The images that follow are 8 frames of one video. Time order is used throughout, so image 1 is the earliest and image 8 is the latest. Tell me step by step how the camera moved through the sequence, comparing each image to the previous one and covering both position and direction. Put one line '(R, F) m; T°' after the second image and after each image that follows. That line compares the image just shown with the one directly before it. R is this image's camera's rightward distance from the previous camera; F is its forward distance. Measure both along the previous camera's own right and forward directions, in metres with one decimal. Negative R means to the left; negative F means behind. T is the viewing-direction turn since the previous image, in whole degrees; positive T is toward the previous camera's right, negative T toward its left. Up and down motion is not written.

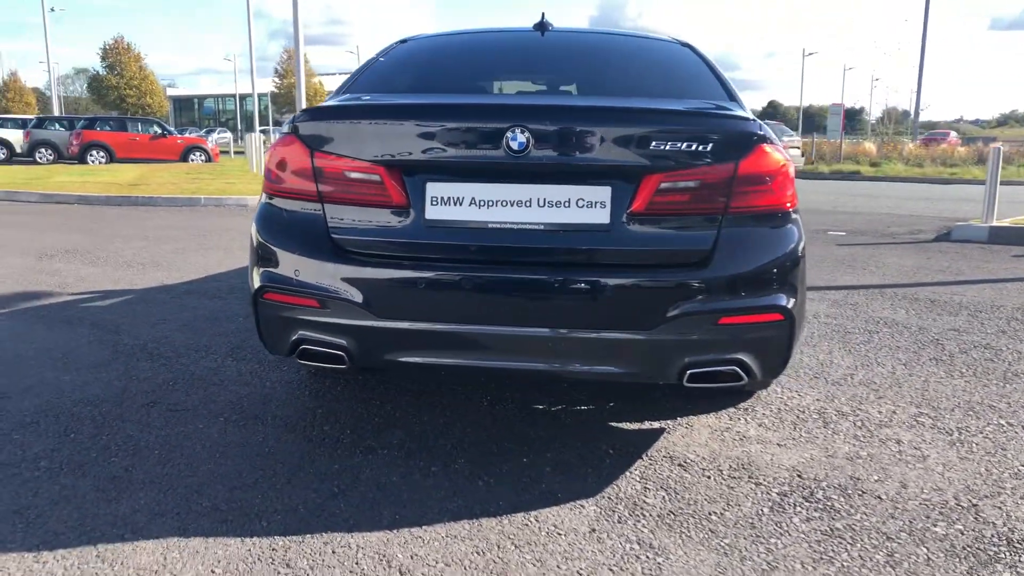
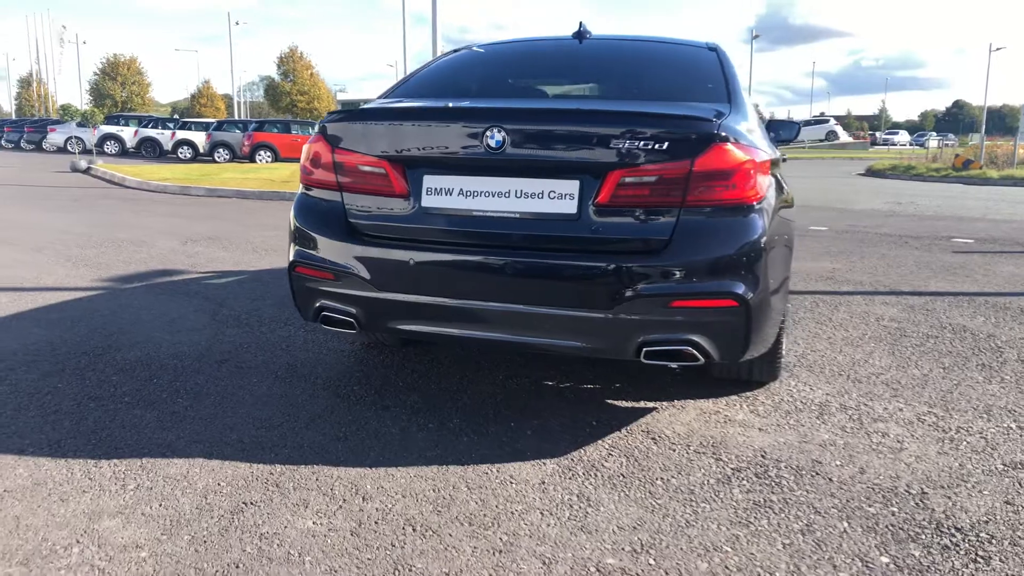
(+0.7, -0.3) m; -11°
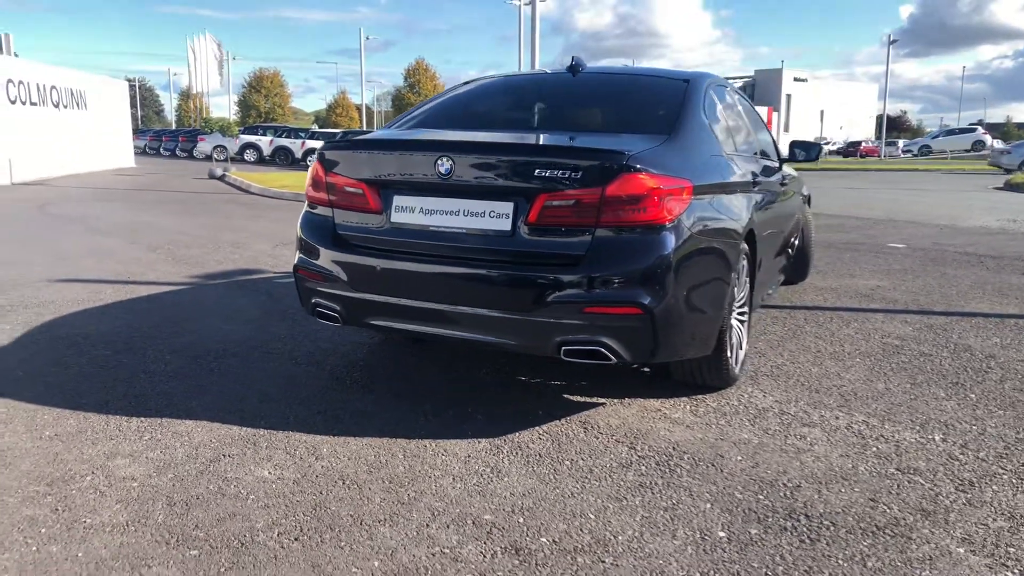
(+0.8, -0.5) m; -9°
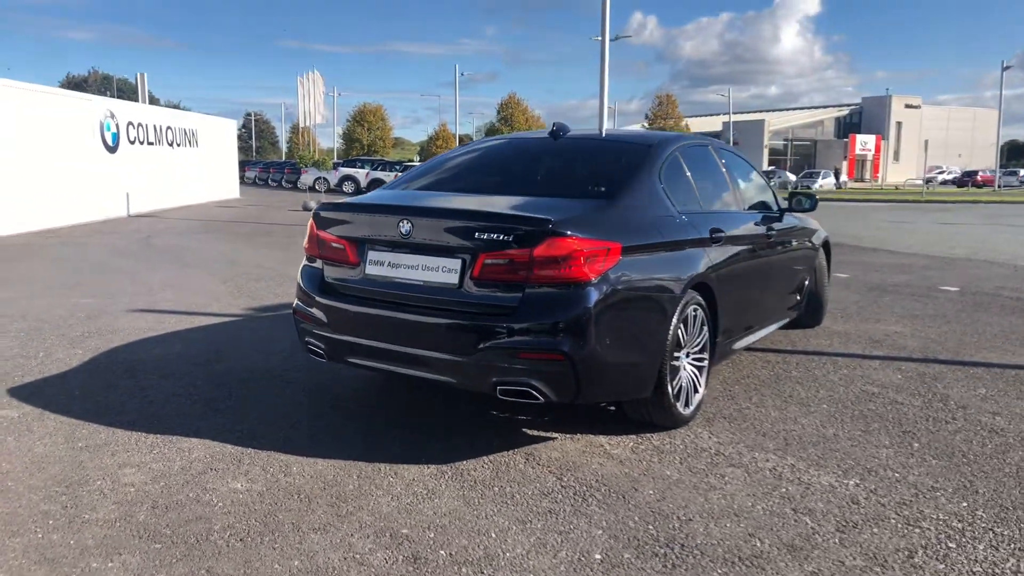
(+0.8, -0.5) m; -7°
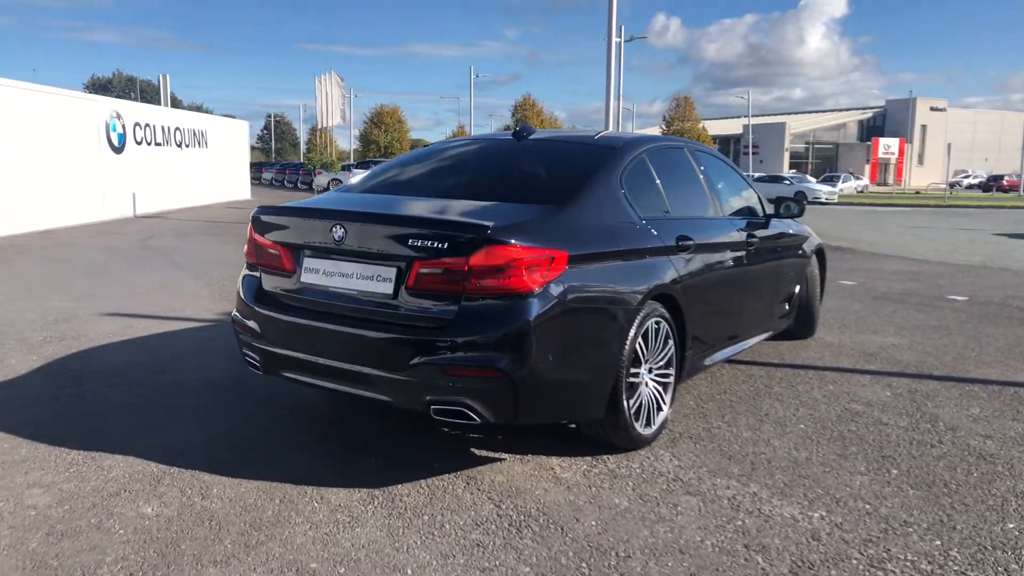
(+0.4, +0.3) m; -1°
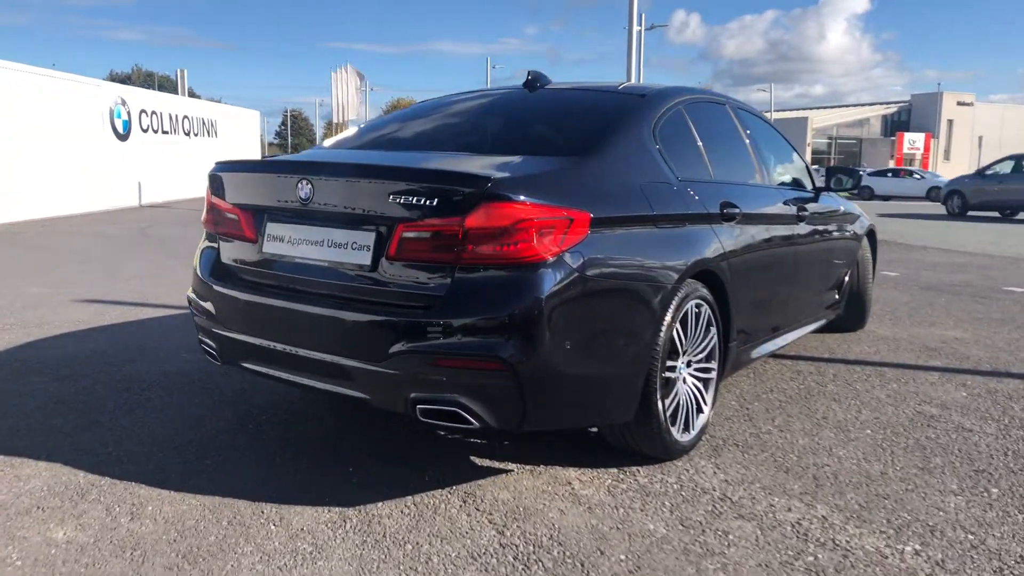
(0.0, +0.8) m; -1°
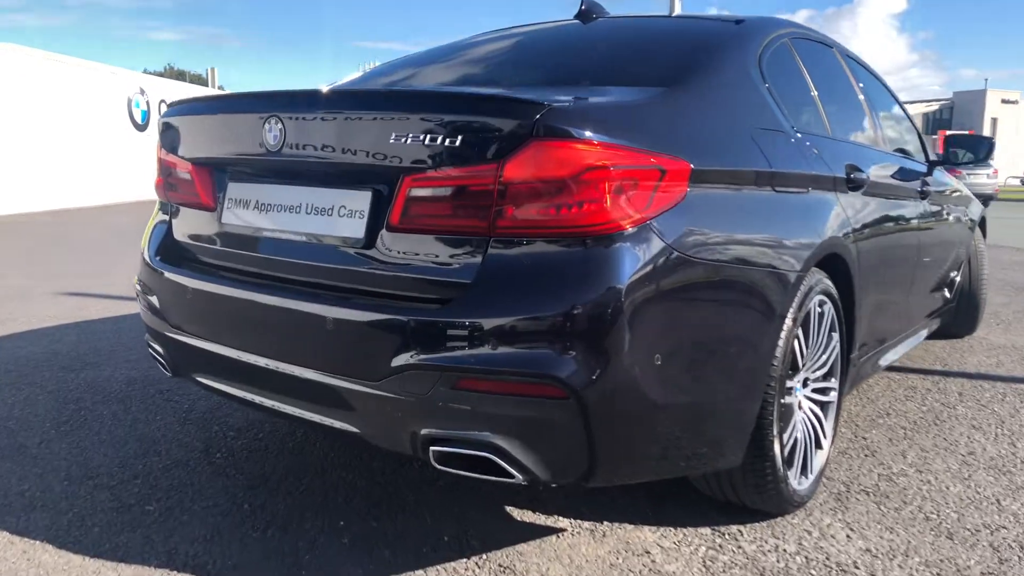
(-0.1, +1.0) m; -2°
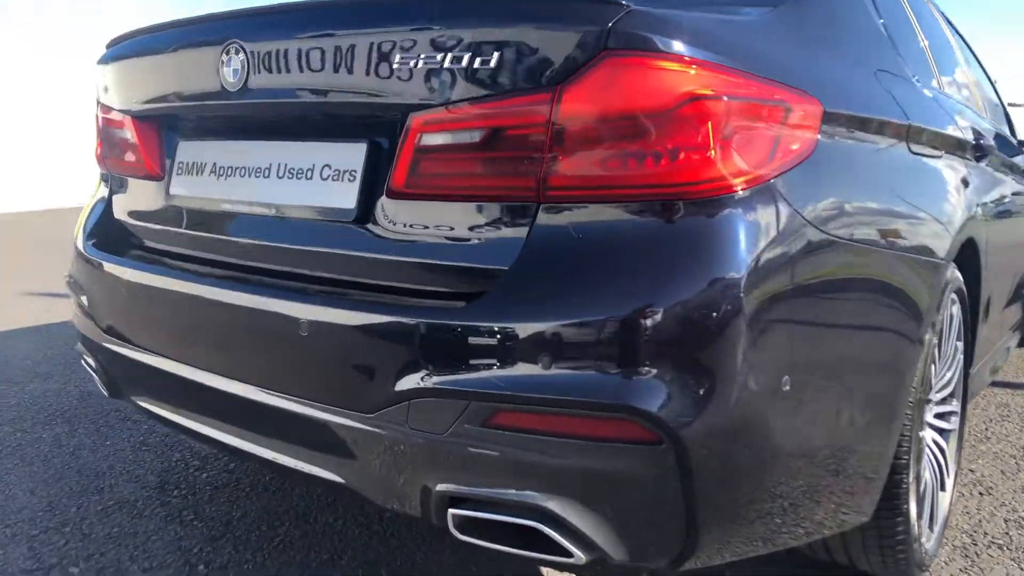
(-0.1, +0.6) m; 0°
